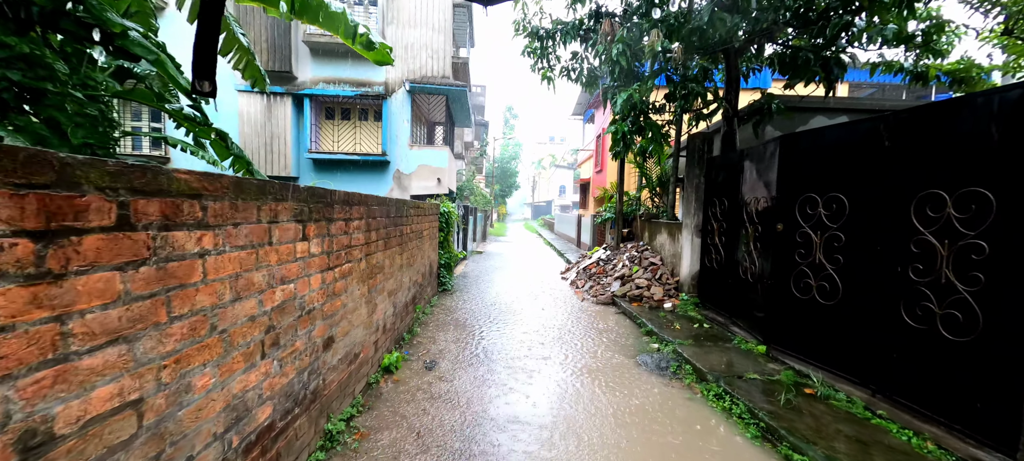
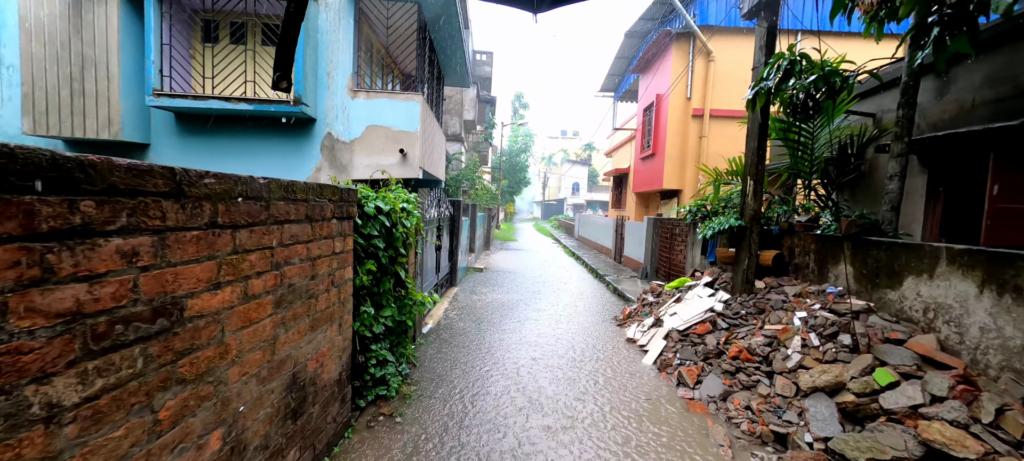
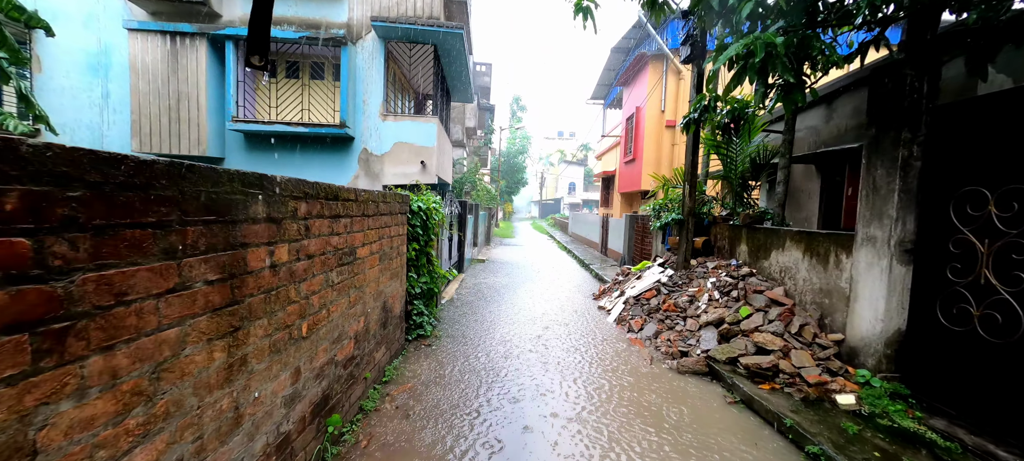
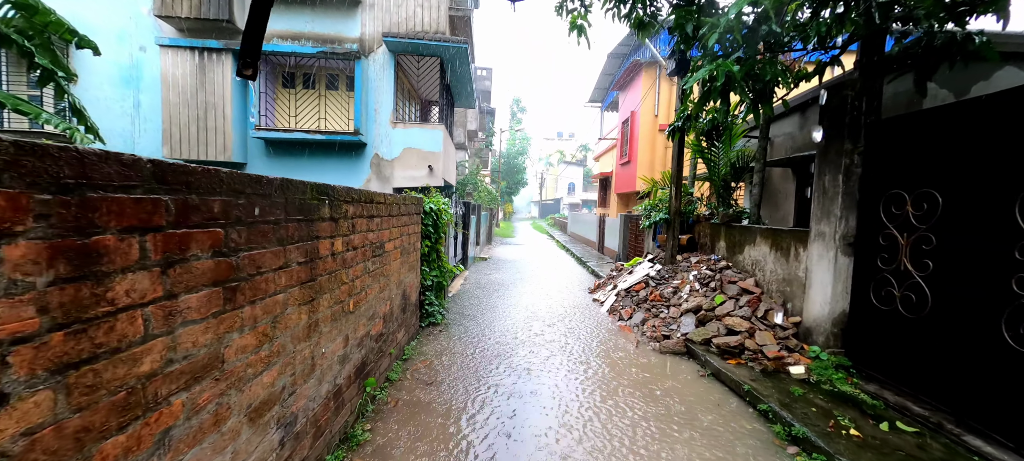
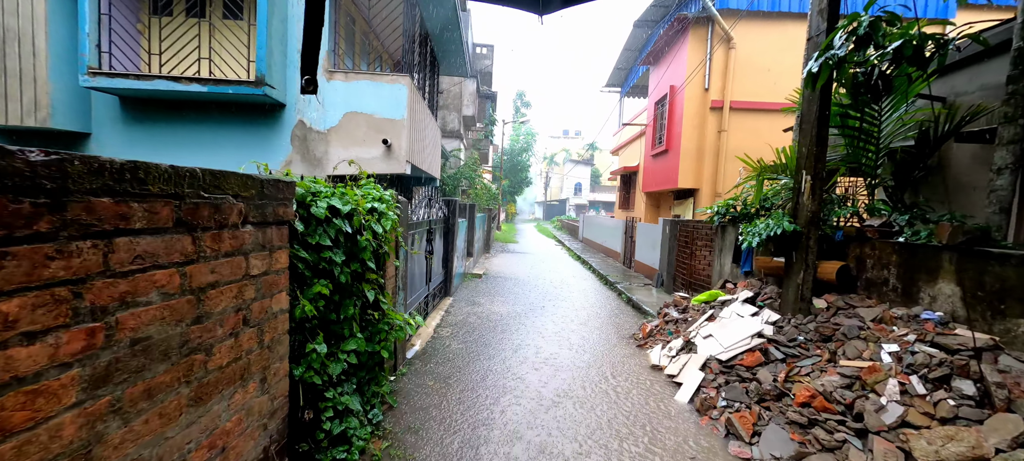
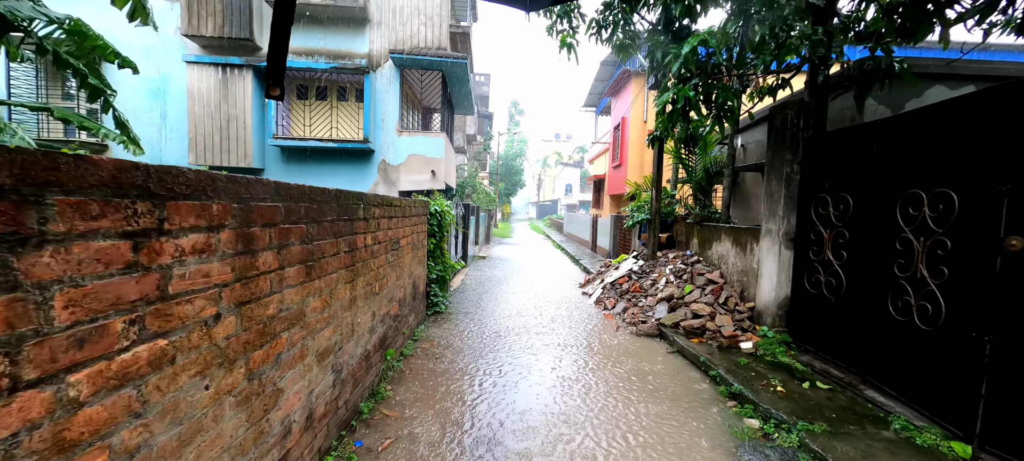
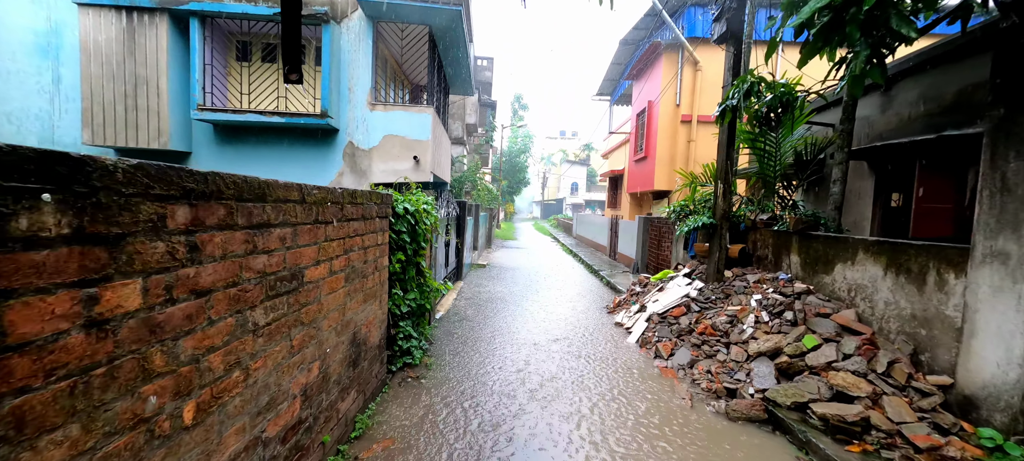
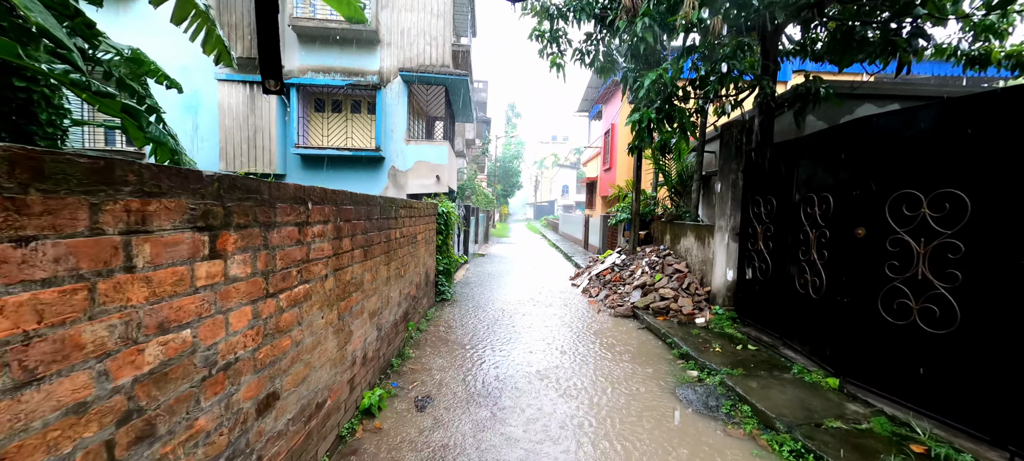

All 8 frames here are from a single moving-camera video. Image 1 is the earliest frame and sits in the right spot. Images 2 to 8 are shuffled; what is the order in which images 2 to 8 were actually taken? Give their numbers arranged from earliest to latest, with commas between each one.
8, 6, 4, 3, 7, 2, 5
